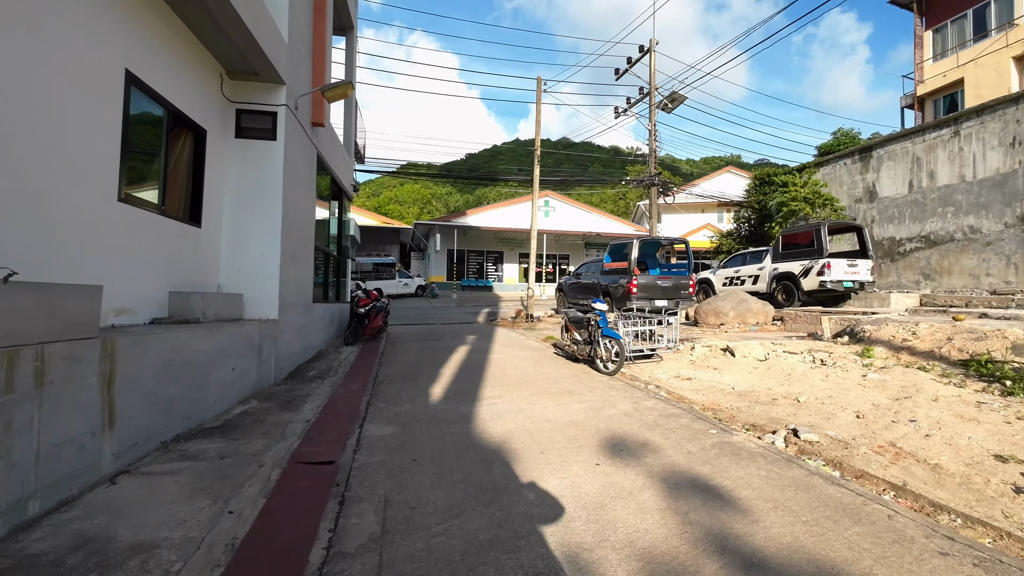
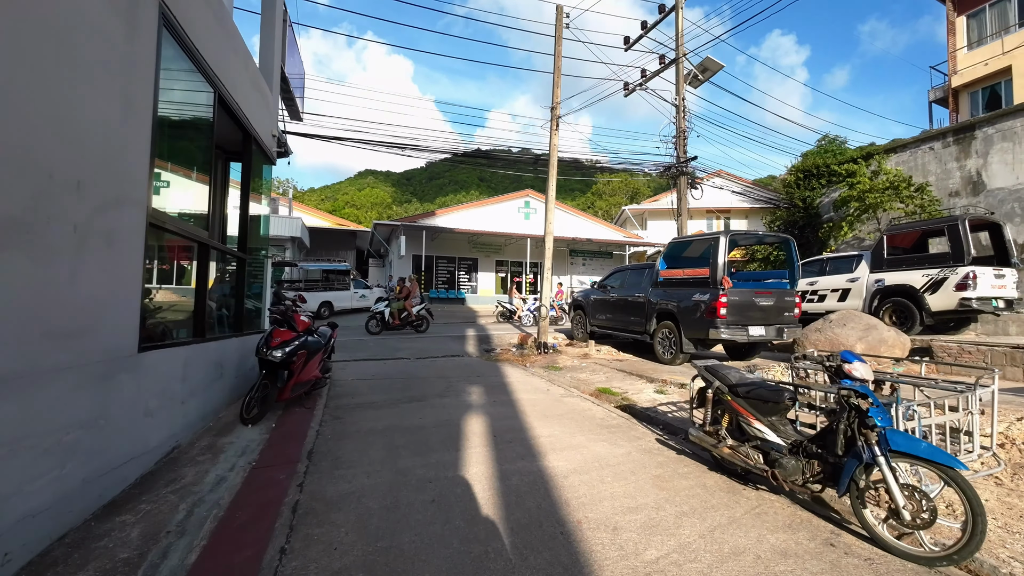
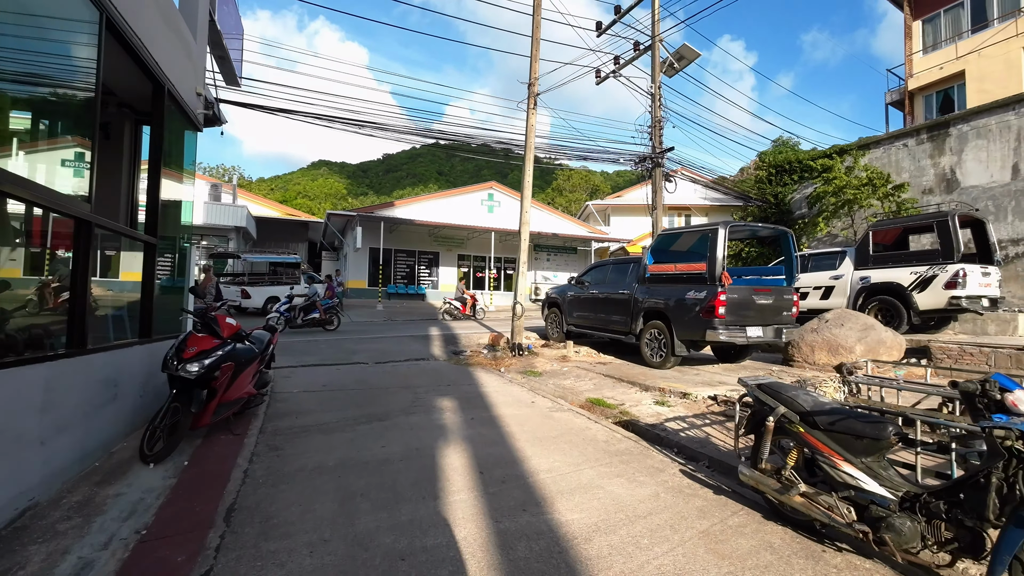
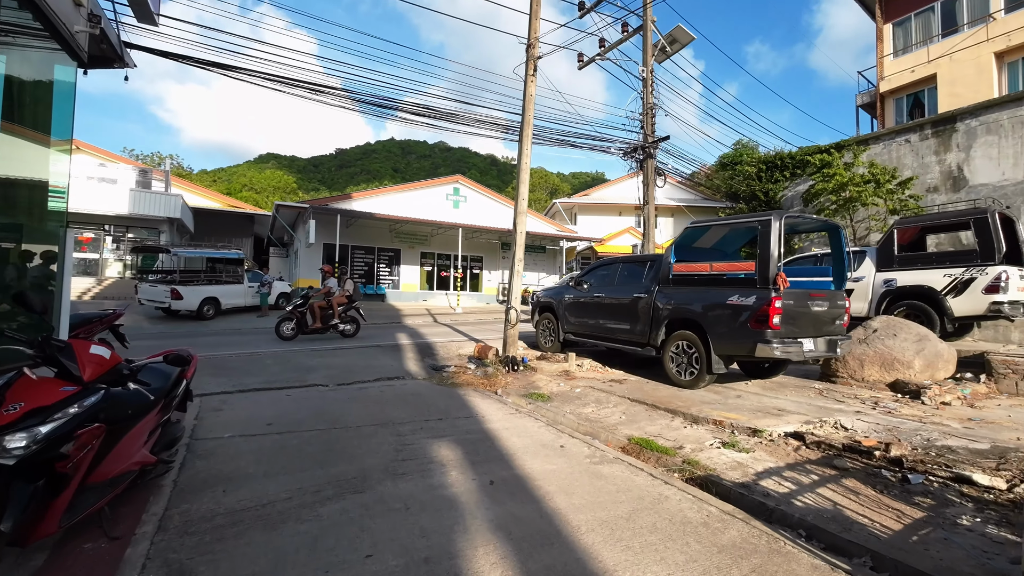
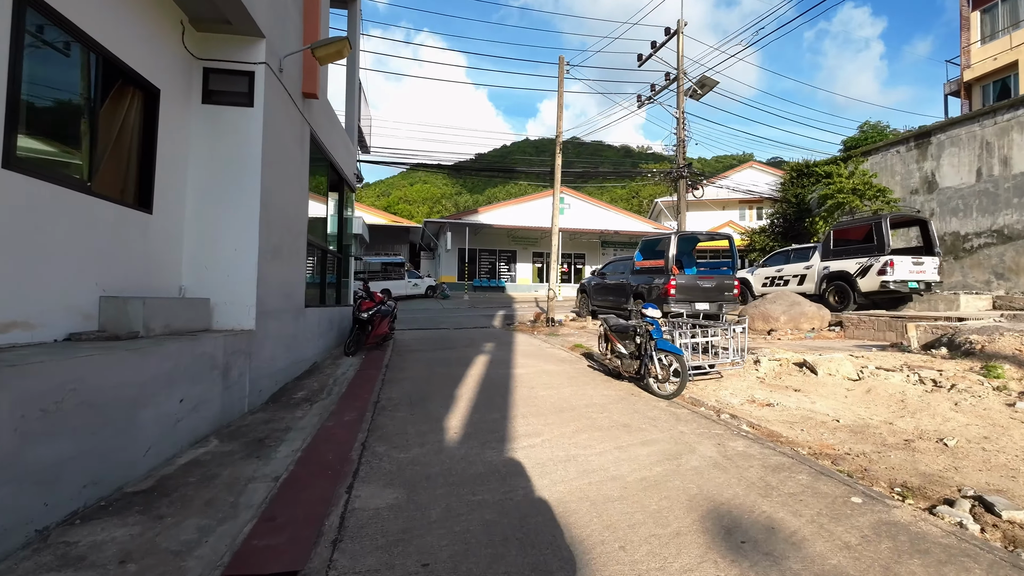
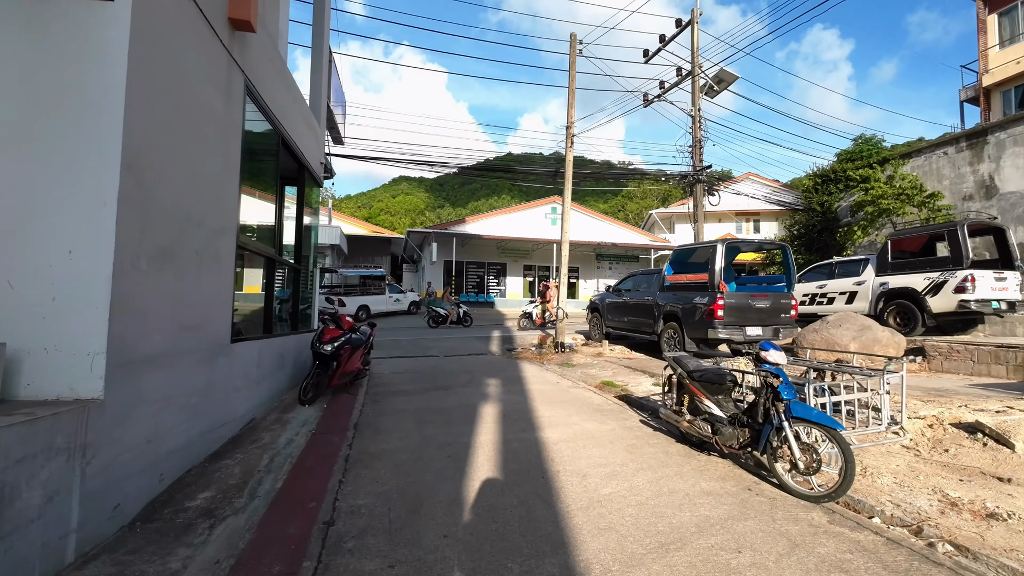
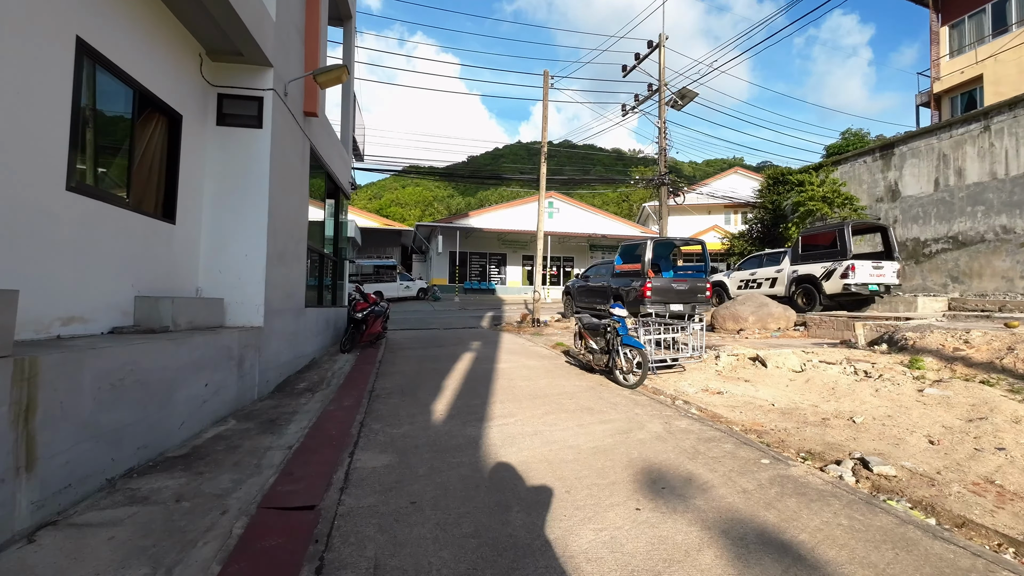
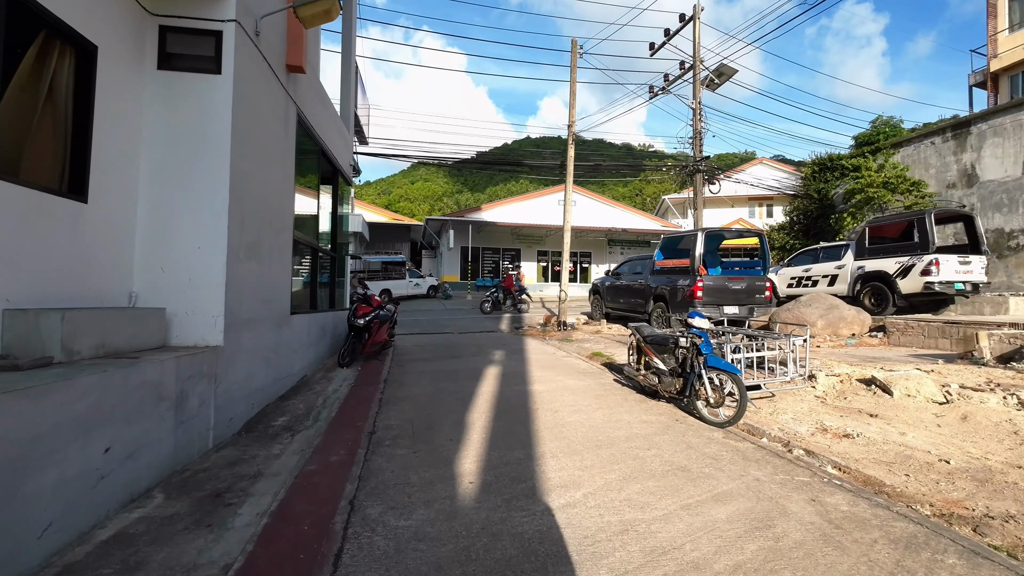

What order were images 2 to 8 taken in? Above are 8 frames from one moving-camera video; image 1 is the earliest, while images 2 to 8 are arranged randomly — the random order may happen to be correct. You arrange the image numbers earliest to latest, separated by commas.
7, 5, 8, 6, 2, 3, 4
